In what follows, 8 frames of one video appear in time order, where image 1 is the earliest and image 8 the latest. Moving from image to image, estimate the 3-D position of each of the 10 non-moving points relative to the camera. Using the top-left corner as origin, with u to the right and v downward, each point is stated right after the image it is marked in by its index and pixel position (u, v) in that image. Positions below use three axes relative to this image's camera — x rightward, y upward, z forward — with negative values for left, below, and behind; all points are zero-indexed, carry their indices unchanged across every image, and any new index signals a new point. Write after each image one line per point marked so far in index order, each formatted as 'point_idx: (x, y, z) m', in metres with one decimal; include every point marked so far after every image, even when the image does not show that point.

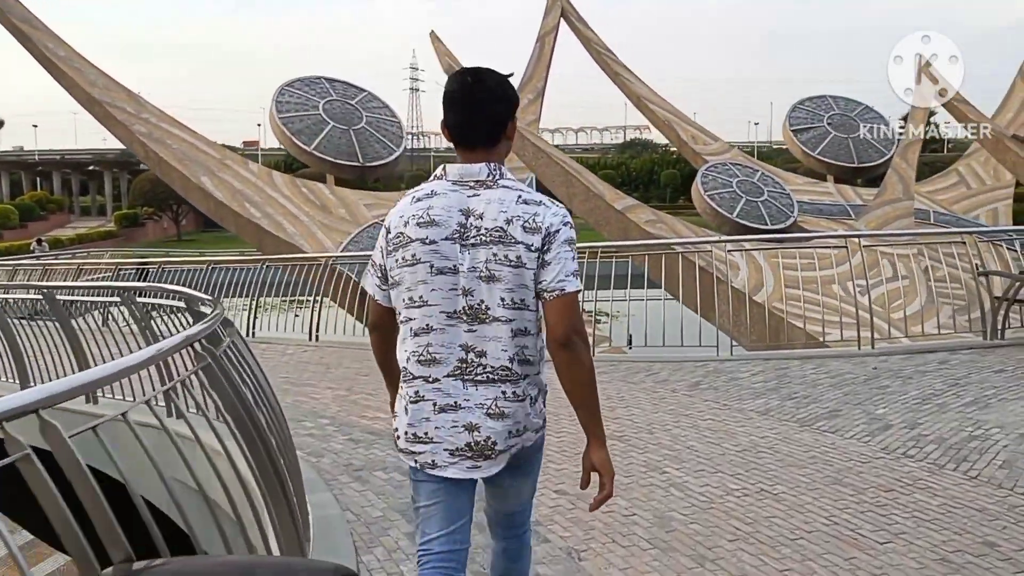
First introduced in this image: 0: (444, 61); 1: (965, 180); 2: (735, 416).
0: (-1.1, +3.7, +15.0) m
1: (+7.4, +1.8, +15.2) m
2: (+1.2, -0.7, +5.0) m
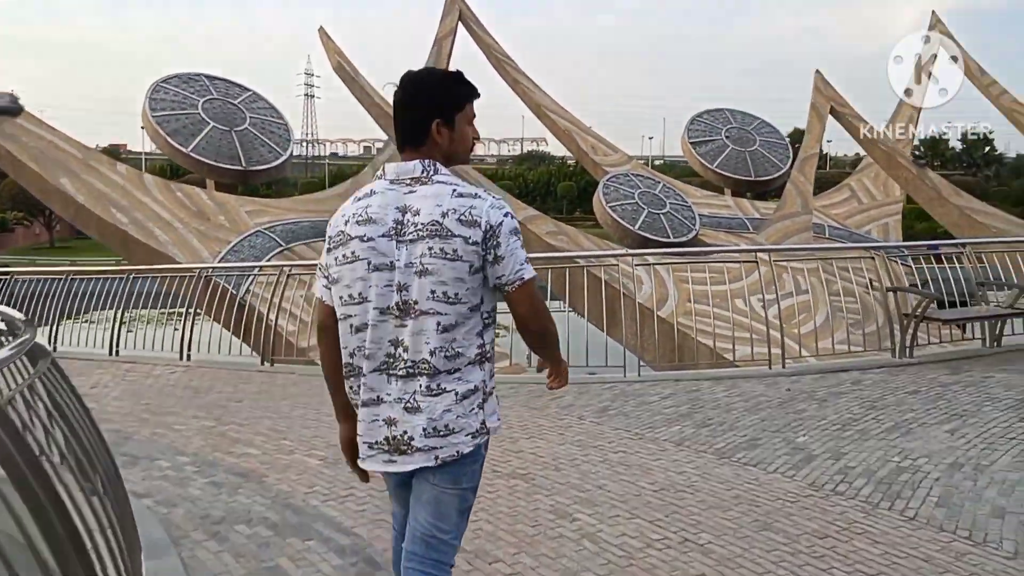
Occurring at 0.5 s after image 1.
0: (-2.7, +3.5, +14.3) m
1: (+5.7, +1.5, +15.4) m
2: (+0.7, -0.8, +4.6) m
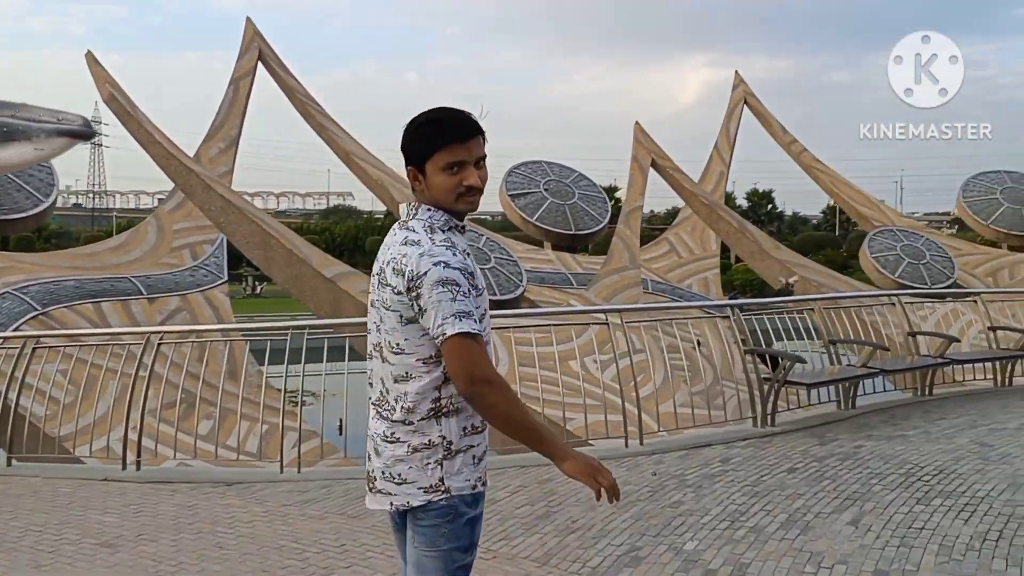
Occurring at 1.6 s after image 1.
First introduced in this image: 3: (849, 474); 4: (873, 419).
0: (-5.4, +2.6, +12.5) m
1: (+2.7, +0.6, +15.2) m
2: (0.0, -1.1, +3.5) m
3: (+1.8, -1.0, +5.0) m
4: (+2.5, -0.9, +6.5) m
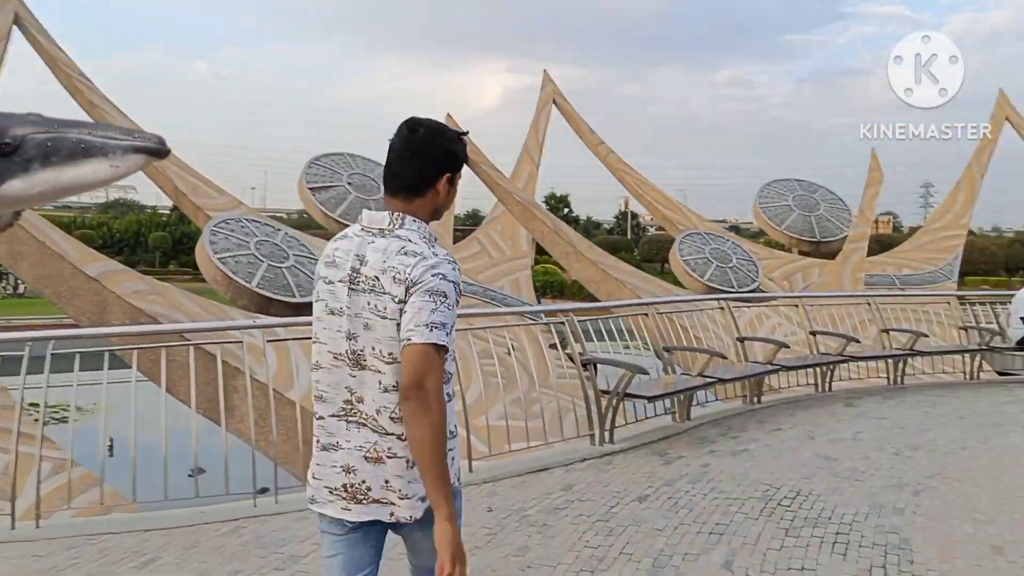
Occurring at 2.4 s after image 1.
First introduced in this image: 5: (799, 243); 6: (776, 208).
0: (-7.7, +2.6, +10.3) m
1: (-0.4, +0.6, +14.7) m
2: (-0.6, -1.1, +2.7) m
3: (+0.9, -1.0, +4.4) m
4: (+1.3, -0.9, +6.0) m
5: (+5.5, +0.9, +17.7) m
6: (+5.0, +1.5, +17.8) m
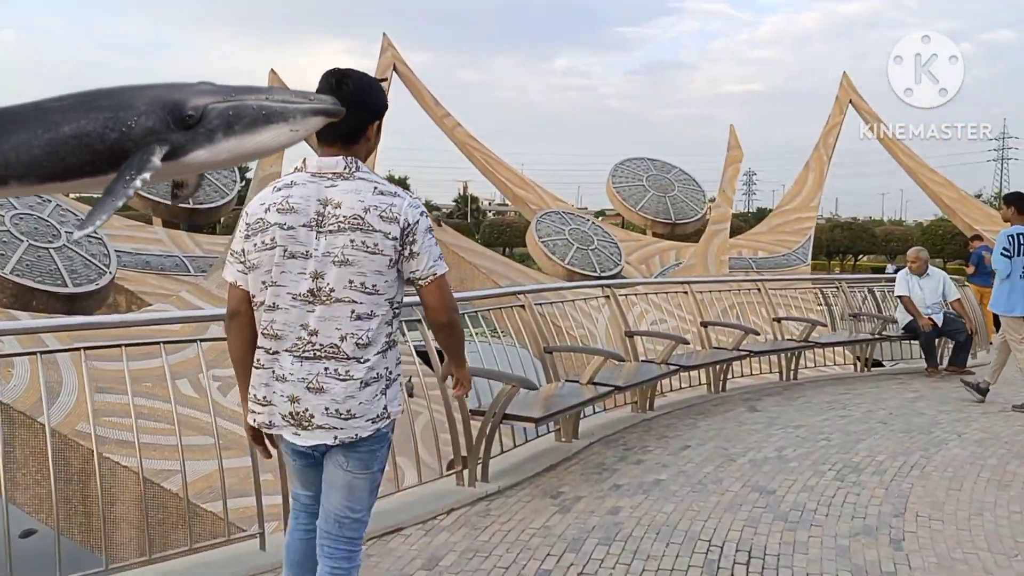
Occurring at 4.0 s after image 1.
0: (-9.1, +2.7, +7.3) m
1: (-2.7, +0.8, +12.9) m
2: (-0.8, -1.1, +1.1) m
3: (+0.4, -1.0, +3.1) m
4: (+0.5, -0.9, +4.7) m
5: (+2.6, +1.2, +16.9) m
6: (+2.1, +1.8, +16.9) m
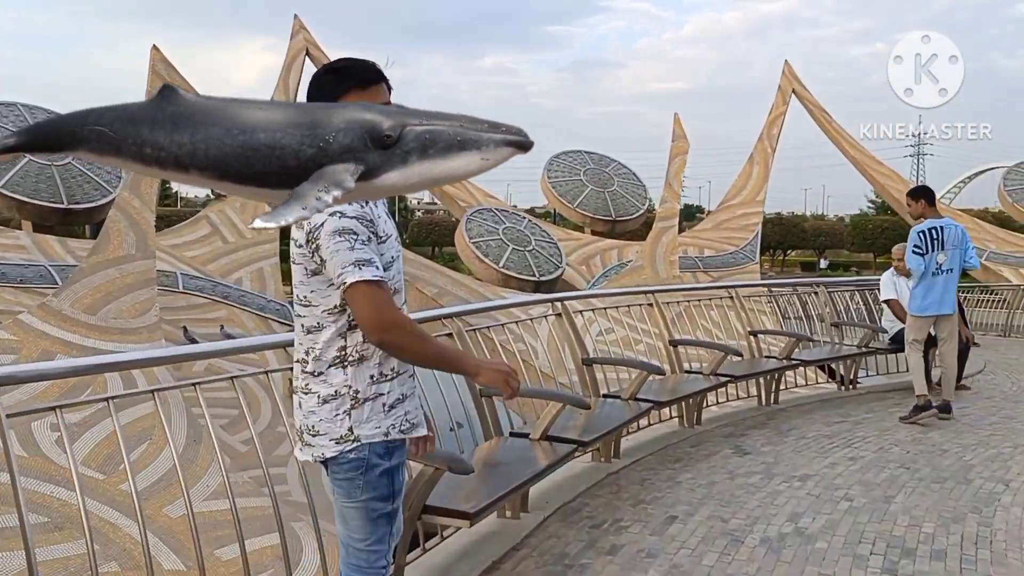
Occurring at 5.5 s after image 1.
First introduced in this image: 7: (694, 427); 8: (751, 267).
0: (-9.6, +2.4, +5.3) m
1: (-3.6, +0.7, +11.4) m
2: (-0.8, -1.2, -0.3) m
3: (+0.2, -1.0, +1.8) m
4: (+0.2, -0.9, +3.5) m
5: (+1.4, +1.1, +15.7) m
6: (+0.9, +1.8, +15.7) m
7: (+1.0, -0.8, +5.3) m
8: (+3.9, +0.3, +14.9) m
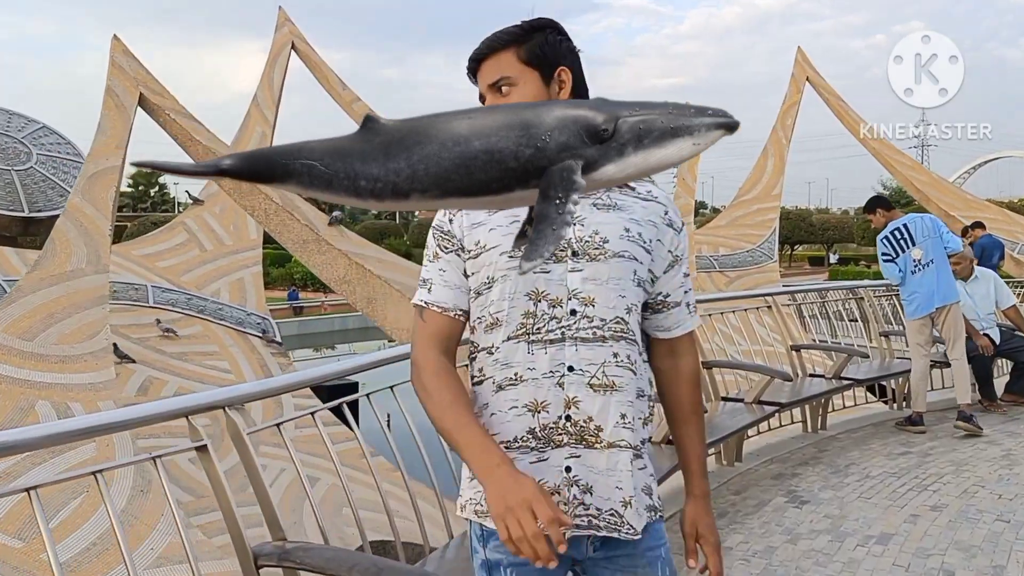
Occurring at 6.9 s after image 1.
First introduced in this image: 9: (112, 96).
0: (-9.7, +2.2, +4.5) m
1: (-3.5, +0.6, +10.5) m
2: (-0.7, -1.3, -1.1) m
3: (+0.3, -1.1, +0.9) m
4: (+0.2, -1.0, +2.6) m
5: (+1.4, +1.1, +14.8) m
6: (+0.9, +1.7, +14.8) m
7: (+1.1, -0.9, +4.5) m
8: (+3.9, +0.3, +14.0) m
9: (-3.4, +1.6, +7.9) m
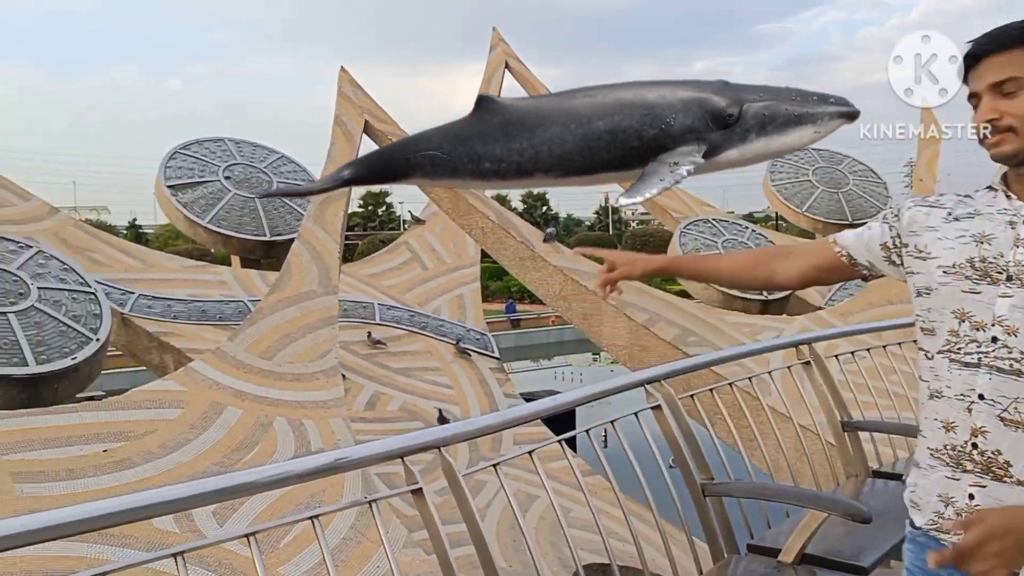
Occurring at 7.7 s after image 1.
0: (-8.4, +1.9, +6.4) m
1: (-1.1, +0.4, +10.9) m
2: (-1.0, -1.3, -1.1) m
3: (+0.5, -1.2, +0.7) m
4: (+0.8, -1.1, +2.3) m
5: (+4.7, +0.9, +14.0) m
6: (+4.3, +1.6, +14.1) m
7: (+2.1, -0.9, +3.9) m
8: (+7.0, +0.2, +12.6) m
9: (-1.5, +1.5, +8.3) m
